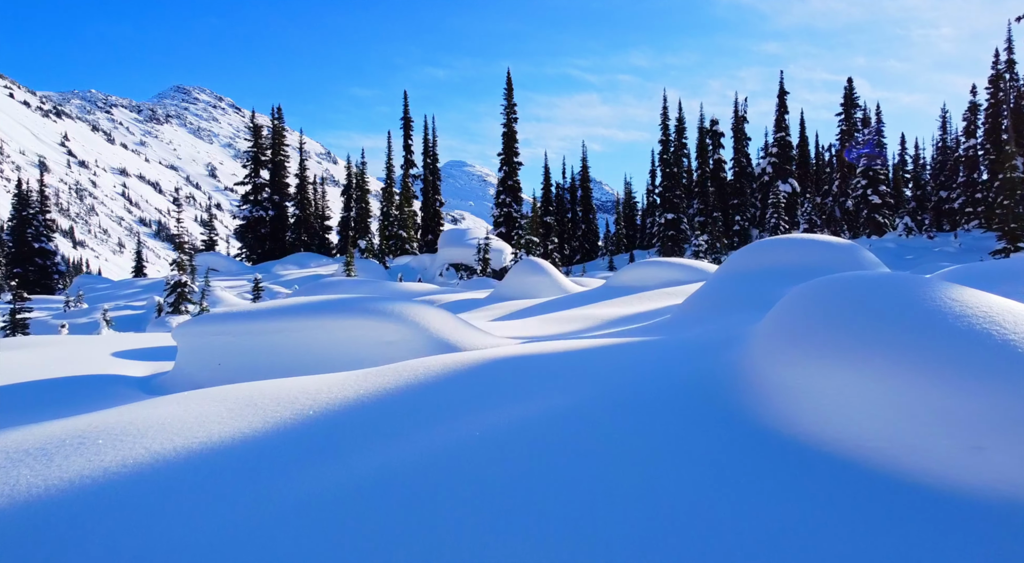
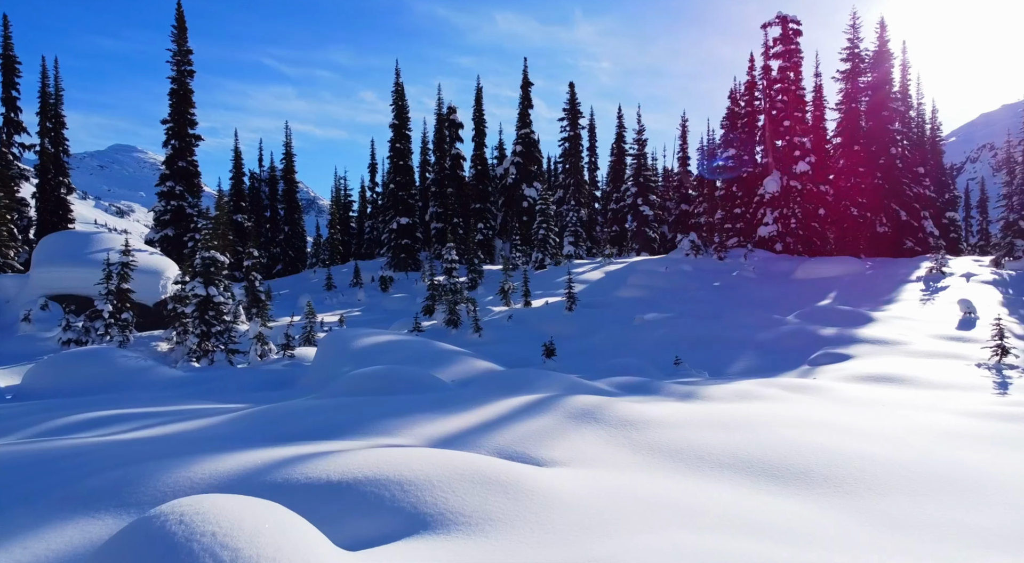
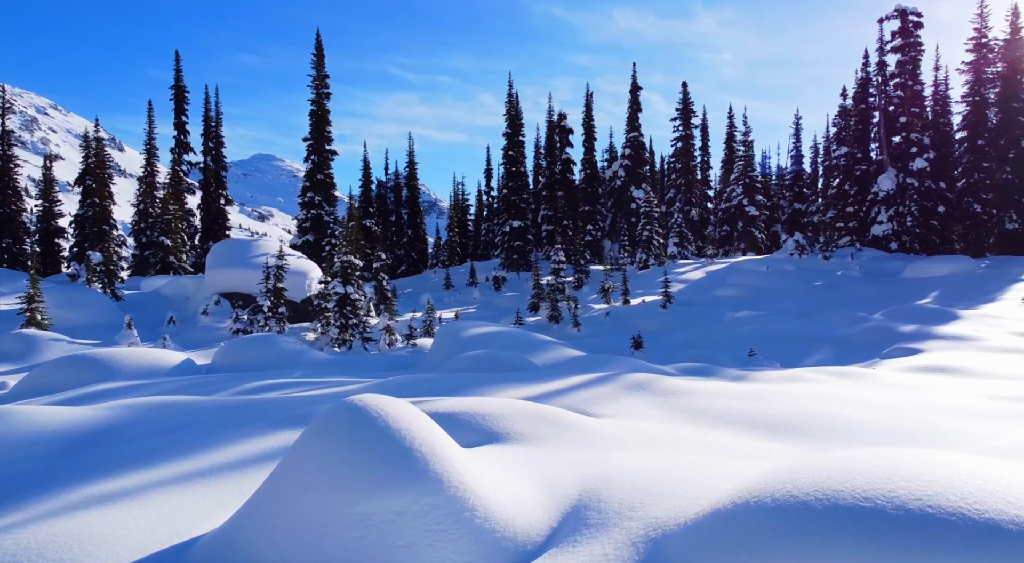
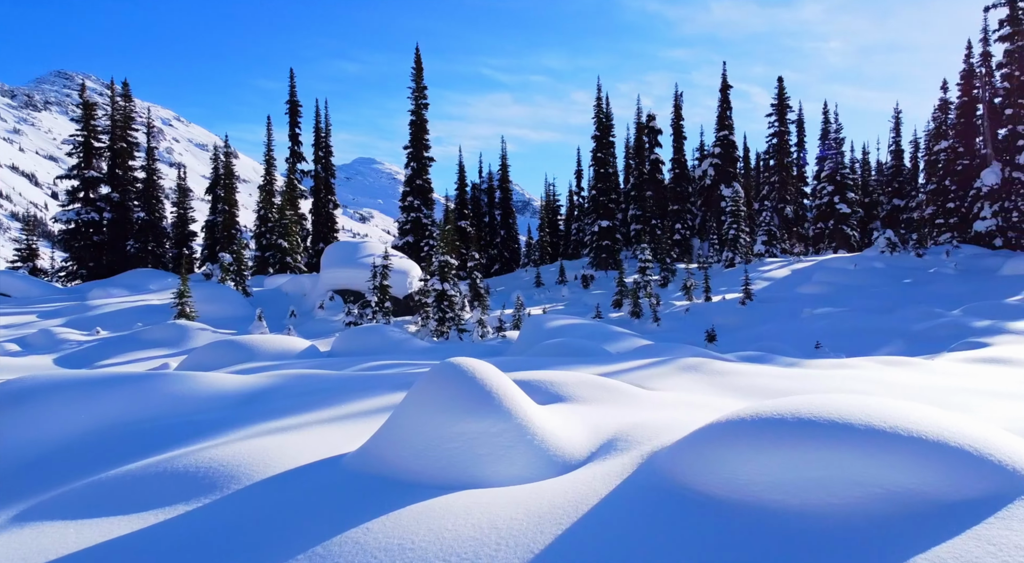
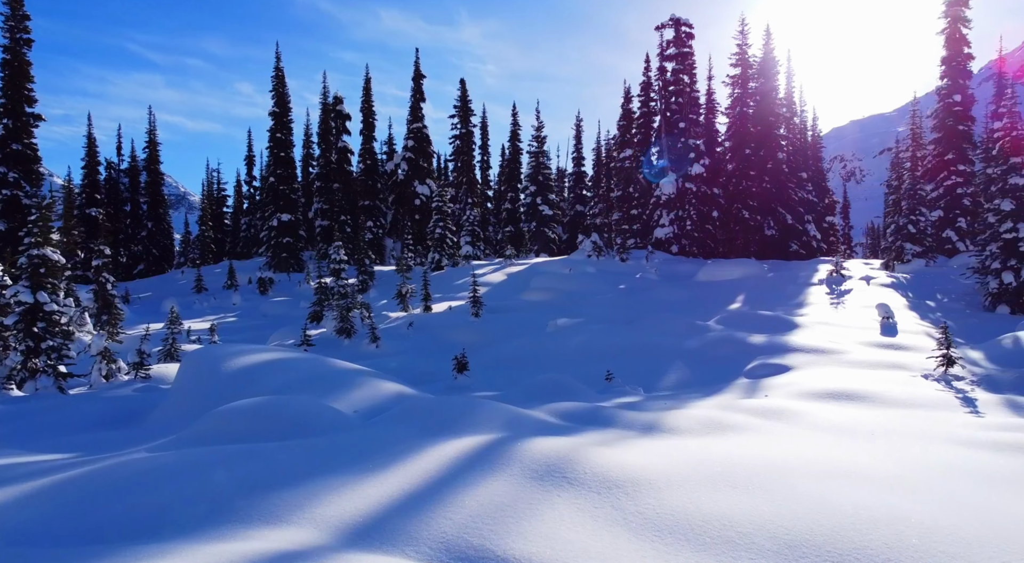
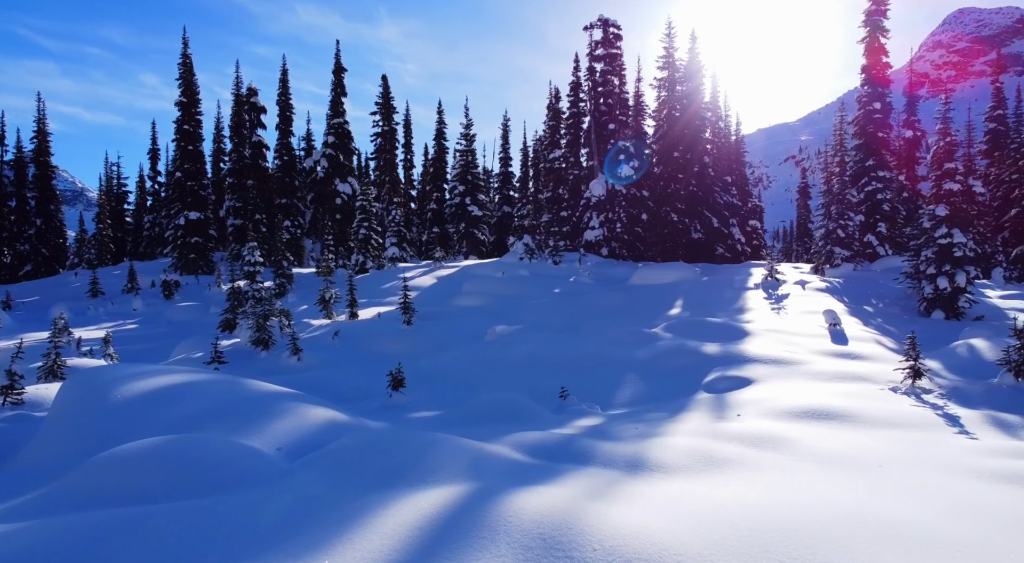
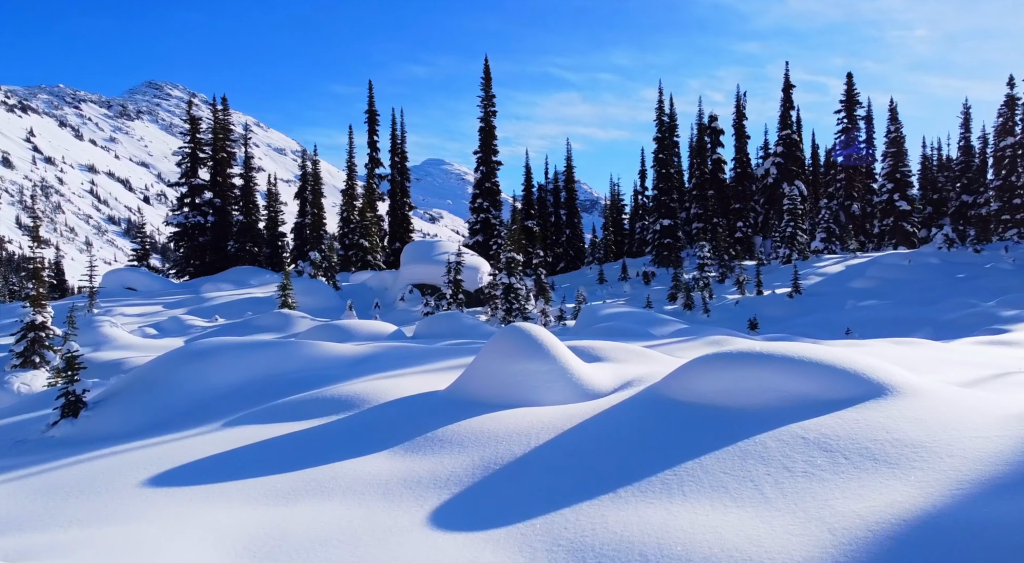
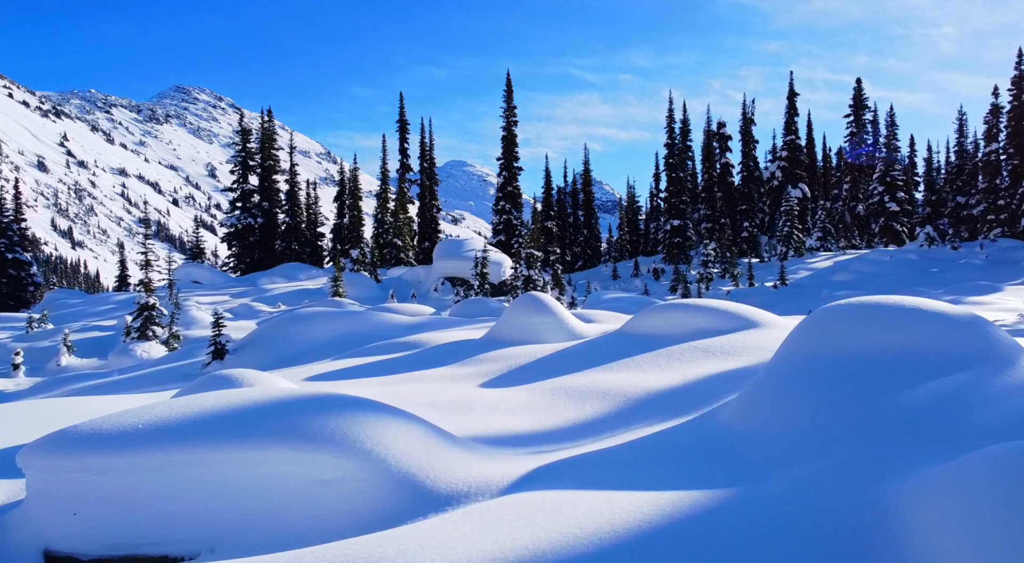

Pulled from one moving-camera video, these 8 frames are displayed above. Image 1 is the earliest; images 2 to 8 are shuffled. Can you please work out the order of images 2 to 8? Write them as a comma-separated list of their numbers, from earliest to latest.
8, 7, 4, 3, 2, 5, 6
